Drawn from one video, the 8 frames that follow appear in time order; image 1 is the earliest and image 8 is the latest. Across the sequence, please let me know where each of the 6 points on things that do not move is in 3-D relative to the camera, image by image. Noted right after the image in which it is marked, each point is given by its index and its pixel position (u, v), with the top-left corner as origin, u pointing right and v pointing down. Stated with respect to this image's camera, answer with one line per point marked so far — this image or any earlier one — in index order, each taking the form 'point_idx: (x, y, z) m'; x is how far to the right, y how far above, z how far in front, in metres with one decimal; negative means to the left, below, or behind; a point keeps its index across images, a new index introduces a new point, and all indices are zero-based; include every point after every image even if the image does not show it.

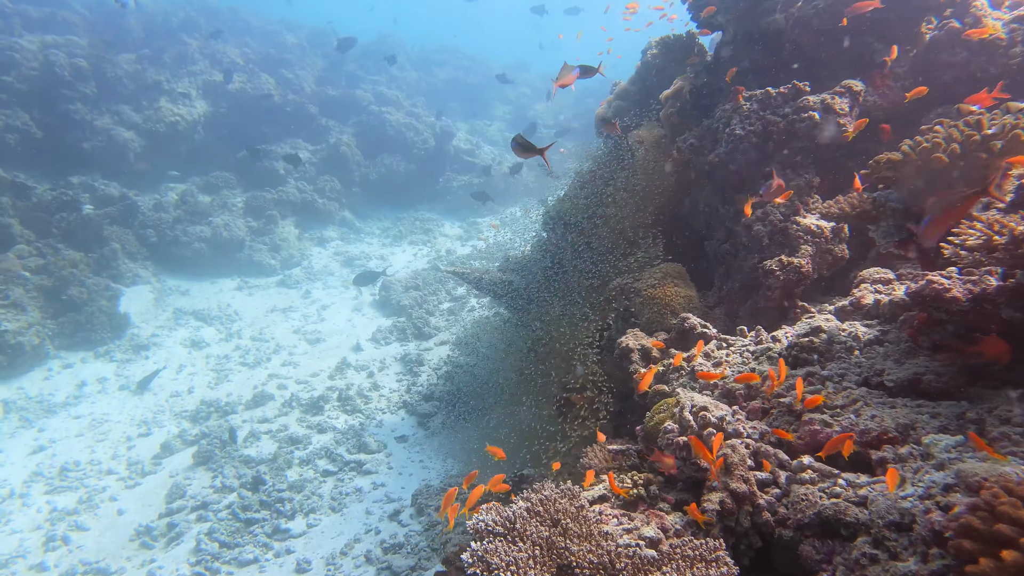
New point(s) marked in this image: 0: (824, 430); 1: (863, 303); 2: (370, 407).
0: (+1.9, -0.9, +4.1) m
1: (+2.9, -0.1, +5.7) m
2: (-3.1, -2.6, +15.0) m
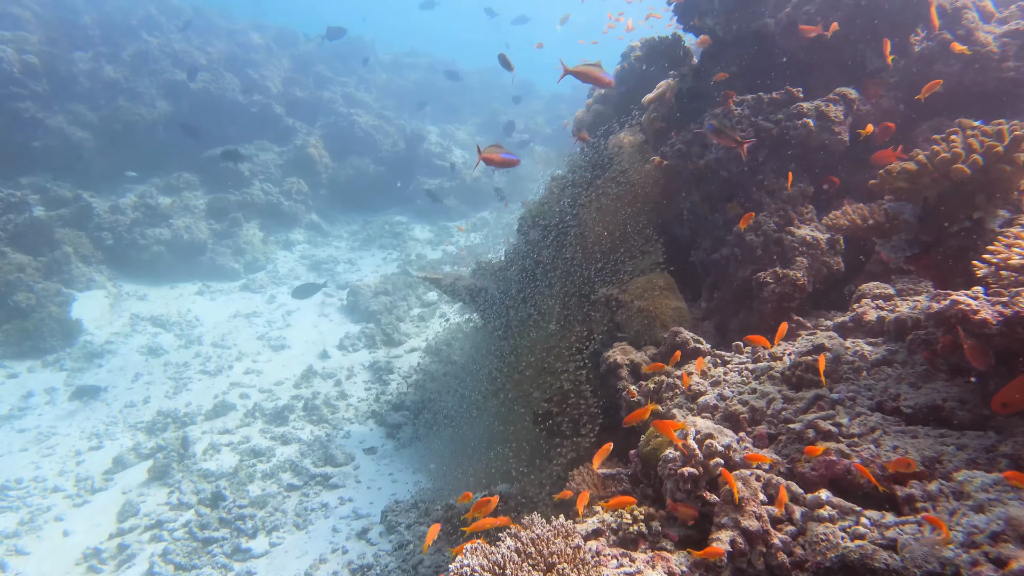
0: (+1.8, -1.0, +3.8) m
1: (+2.7, -0.2, +5.4) m
2: (-3.7, -2.7, +14.5) m
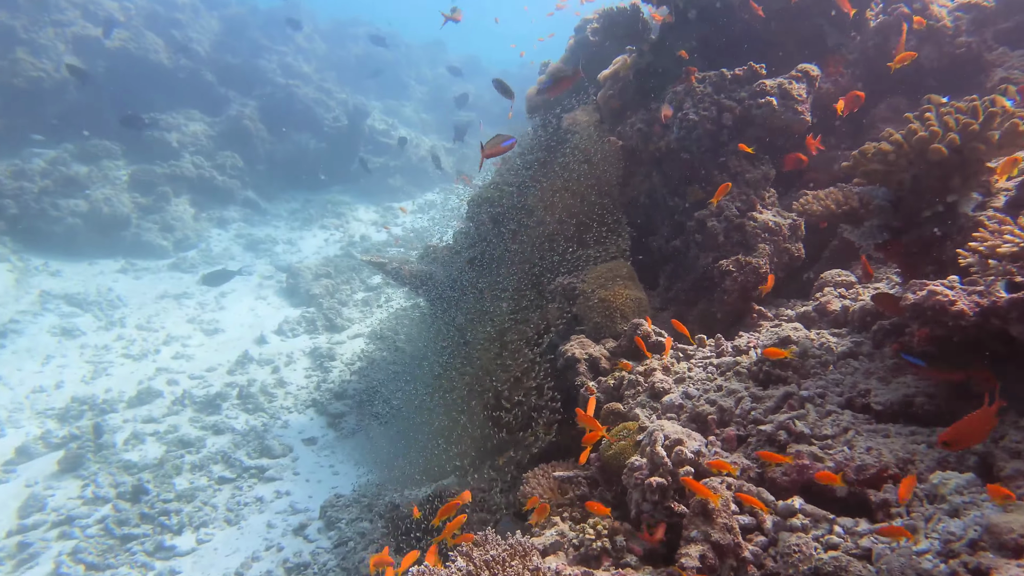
0: (+1.5, -0.9, +3.5) m
1: (+2.4, -0.2, +5.2) m
2: (-4.8, -2.4, +13.8) m
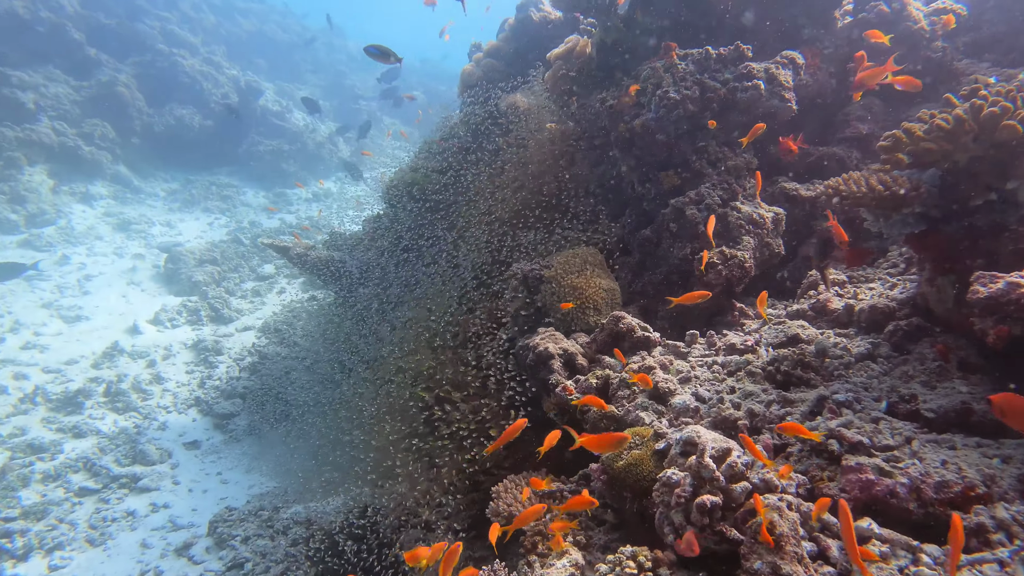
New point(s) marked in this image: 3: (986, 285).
0: (+1.6, -0.9, +3.0) m
1: (+2.2, -0.1, +4.8) m
2: (-6.4, -2.0, +12.1) m
3: (+2.3, 0.0, +3.3) m
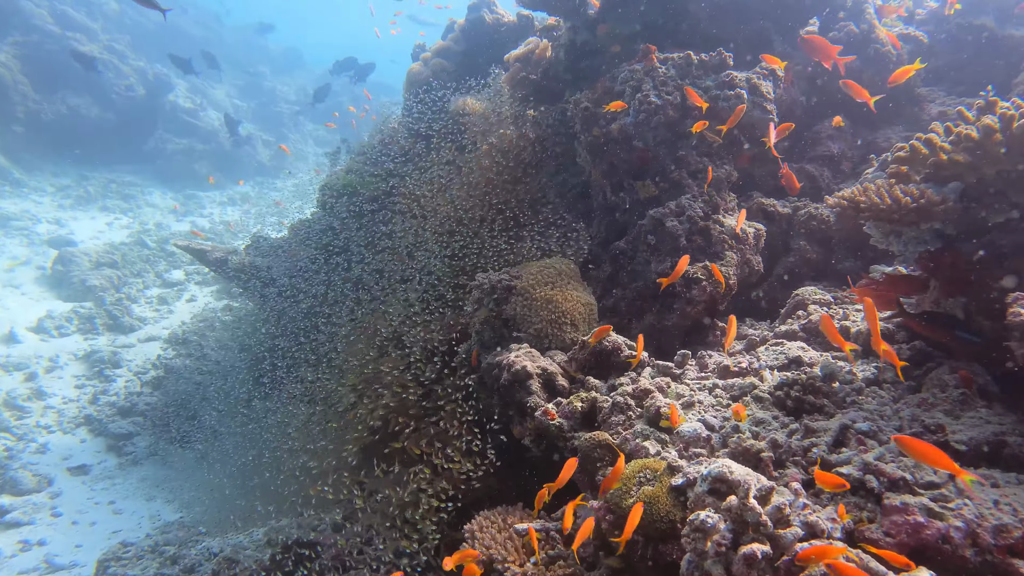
0: (+1.7, -0.9, +2.7) m
1: (+2.0, -0.3, +4.5) m
2: (-7.4, -2.1, +10.6) m
3: (+2.3, -0.1, +3.1) m
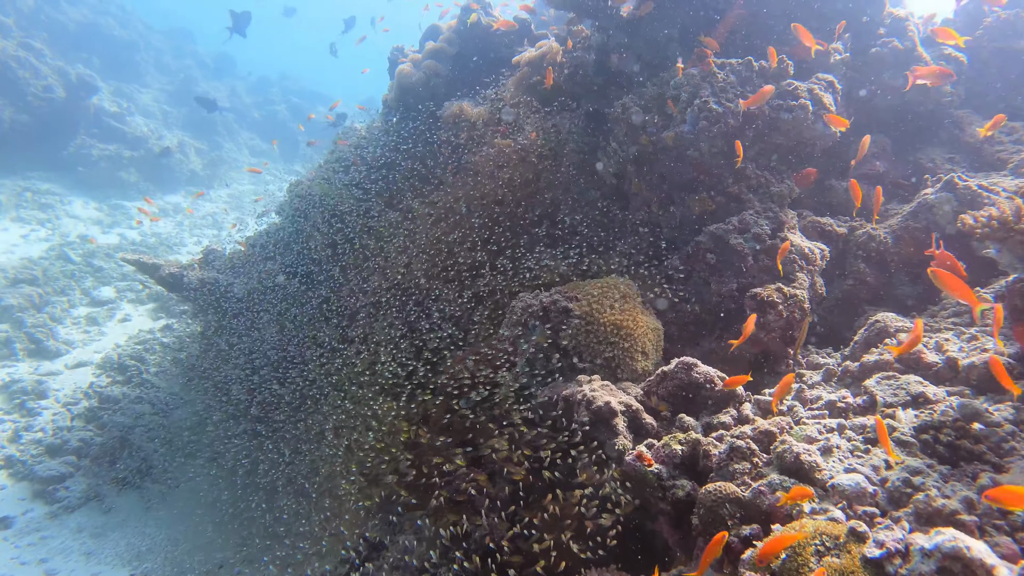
0: (+2.3, -1.0, +2.3) m
1: (+2.4, -0.4, +4.1) m
2: (-7.6, -2.3, +9.1) m
3: (+2.9, -0.2, +2.7) m
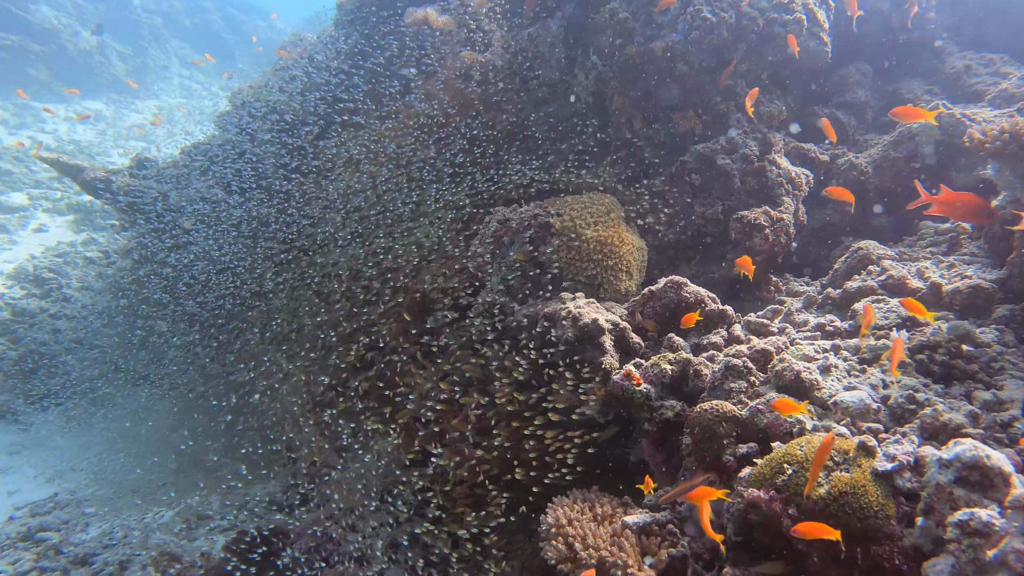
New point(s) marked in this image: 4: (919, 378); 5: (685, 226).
0: (+2.3, -0.8, +2.3) m
1: (+2.3, 0.0, +4.1) m
2: (-8.2, -1.1, +8.3) m
3: (+2.9, +0.1, +2.7) m
4: (+1.8, -0.4, +3.1) m
5: (+1.2, +0.4, +4.8) m
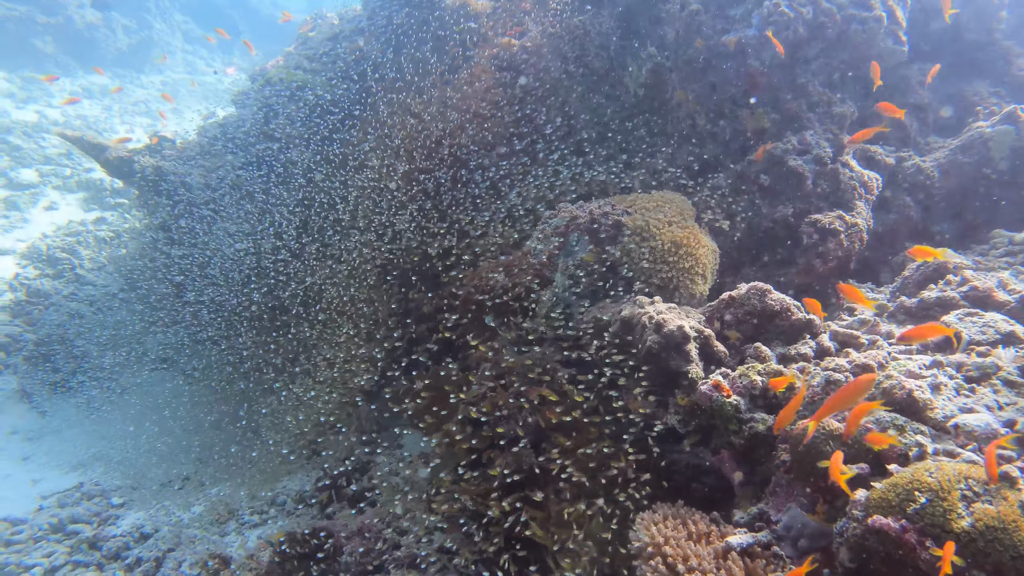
0: (+2.7, -0.9, +2.1) m
1: (+2.7, -0.1, +3.9) m
2: (-7.9, -0.8, +8.0) m
3: (+3.3, 0.0, +2.6) m
4: (+2.2, -0.5, +2.9) m
5: (+1.6, +0.4, +4.6) m
